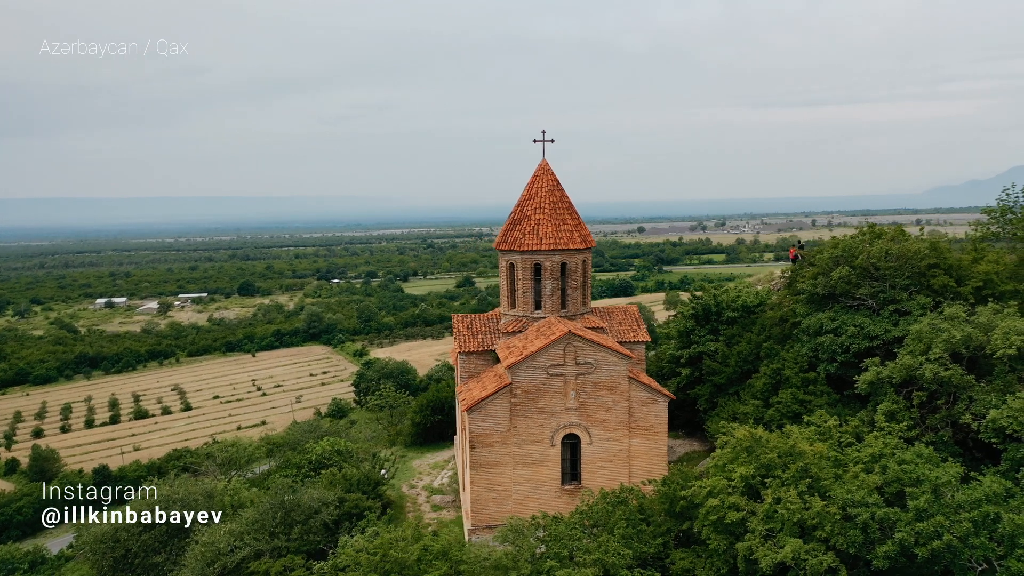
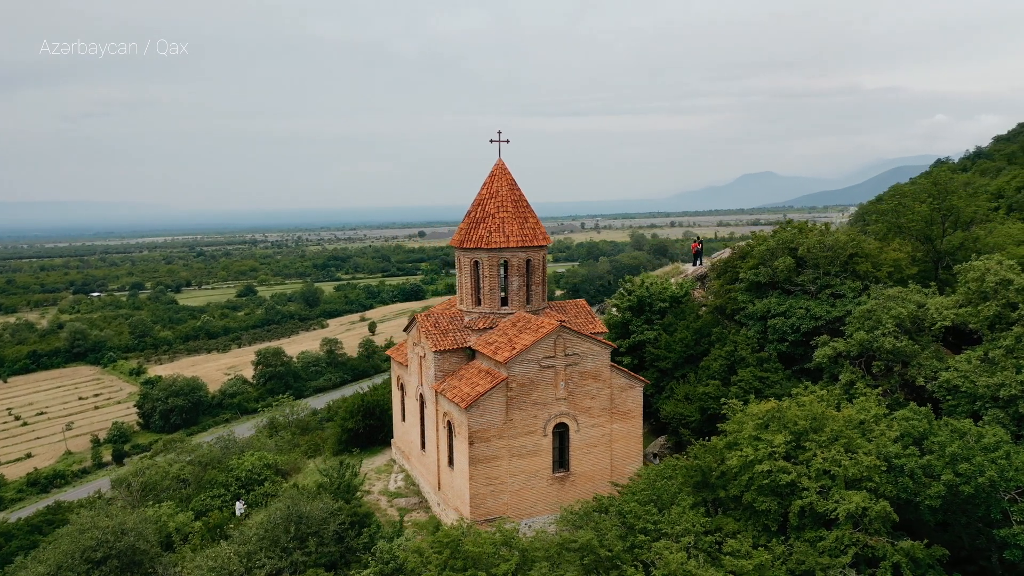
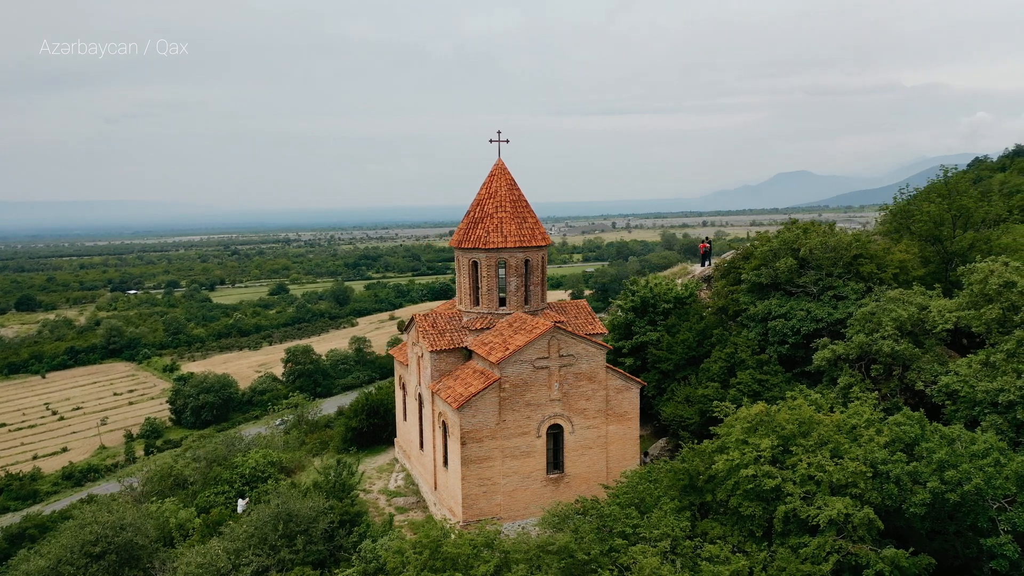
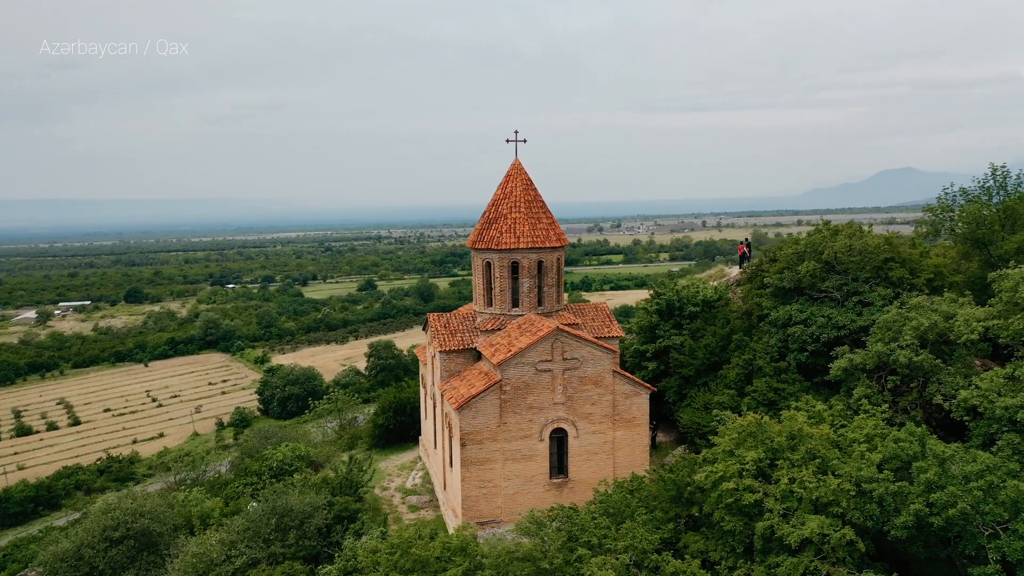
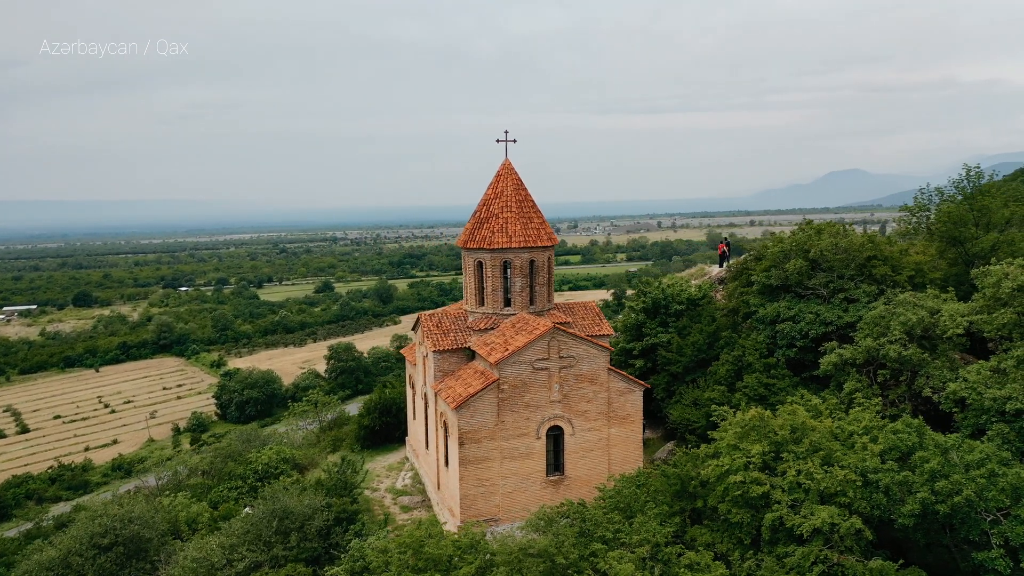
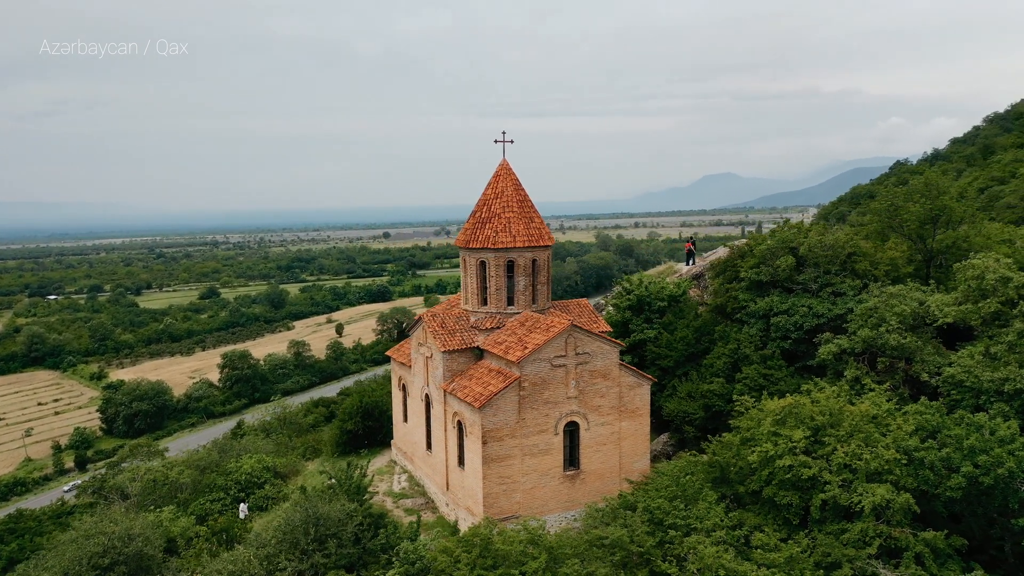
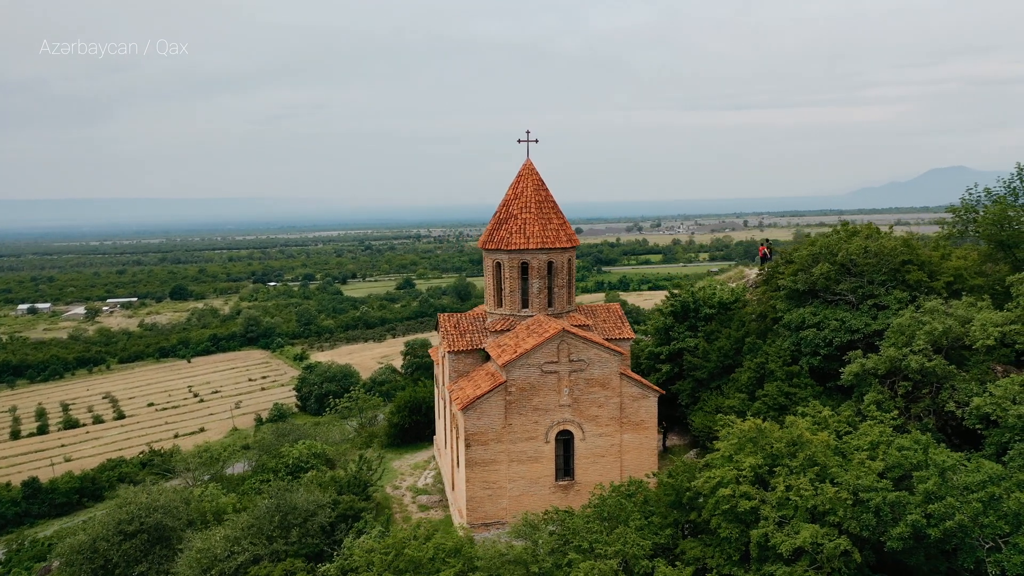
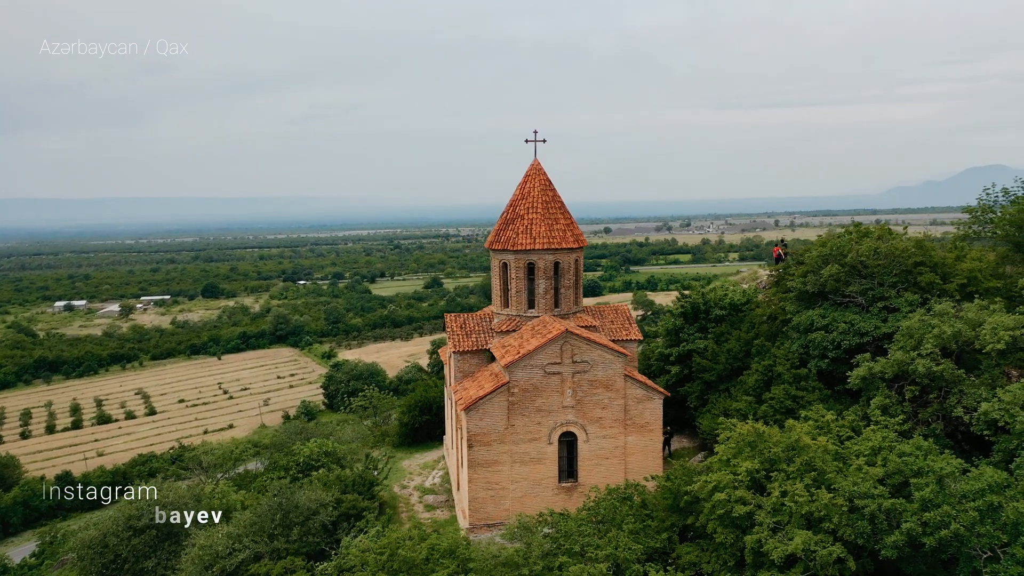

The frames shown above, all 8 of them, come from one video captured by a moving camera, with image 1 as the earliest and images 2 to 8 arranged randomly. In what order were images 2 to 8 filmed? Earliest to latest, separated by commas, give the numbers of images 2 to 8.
8, 7, 4, 5, 3, 2, 6
